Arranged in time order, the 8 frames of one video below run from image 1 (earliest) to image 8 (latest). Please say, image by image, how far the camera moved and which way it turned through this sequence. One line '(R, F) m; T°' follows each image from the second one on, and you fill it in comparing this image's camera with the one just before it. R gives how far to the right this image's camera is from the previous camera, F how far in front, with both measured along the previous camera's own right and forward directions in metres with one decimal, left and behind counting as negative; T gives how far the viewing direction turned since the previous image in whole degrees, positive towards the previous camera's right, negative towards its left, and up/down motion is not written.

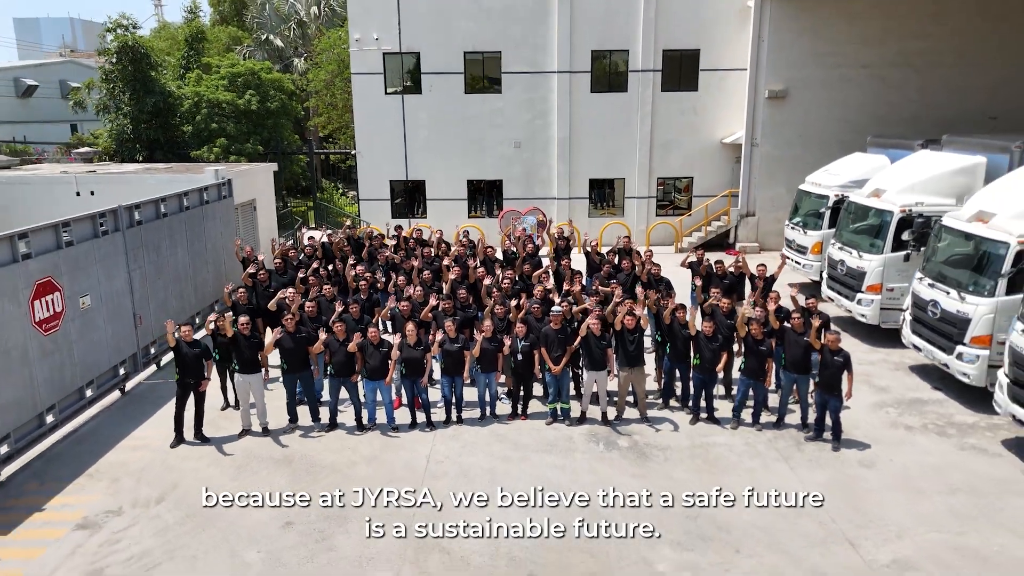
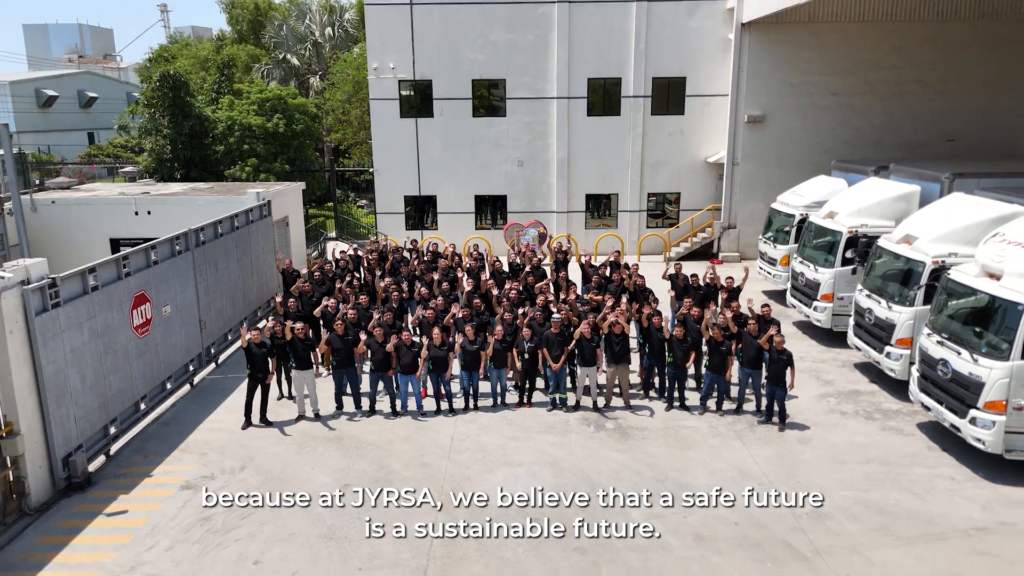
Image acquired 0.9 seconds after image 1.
(-0.1, -1.9) m; 0°
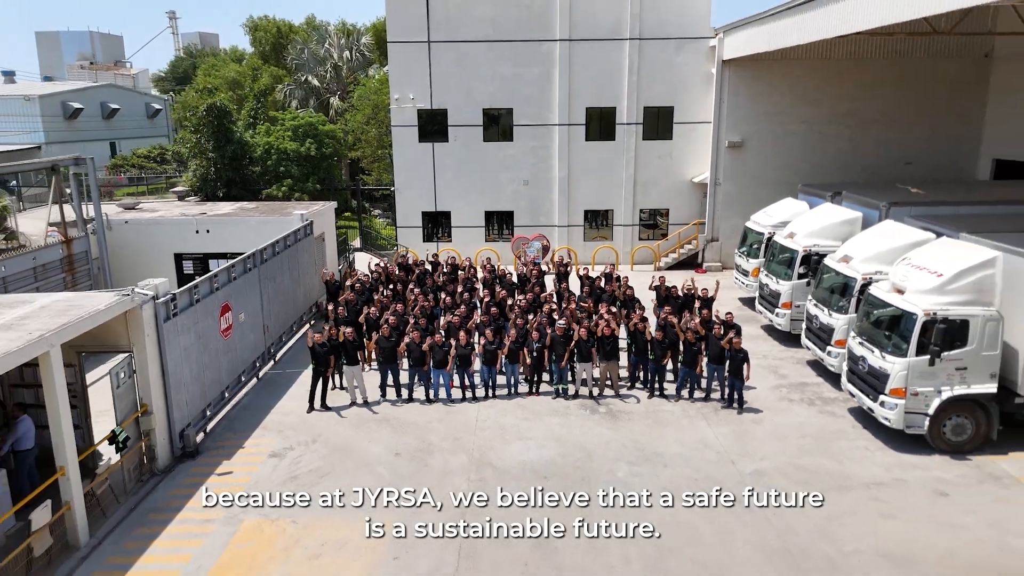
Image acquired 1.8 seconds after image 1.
(-0.2, -2.4) m; 0°
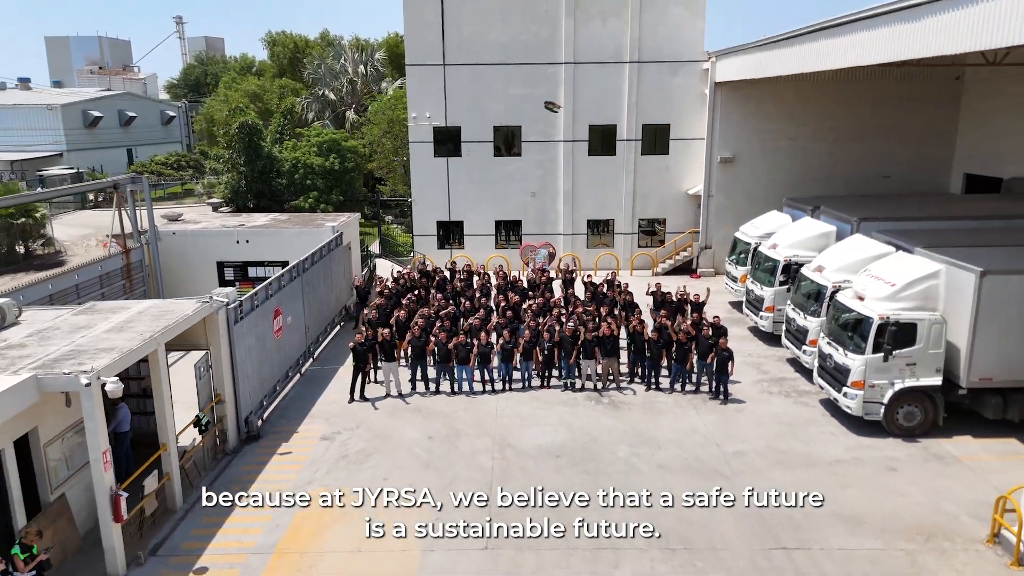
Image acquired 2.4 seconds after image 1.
(-0.3, -1.8) m; 0°
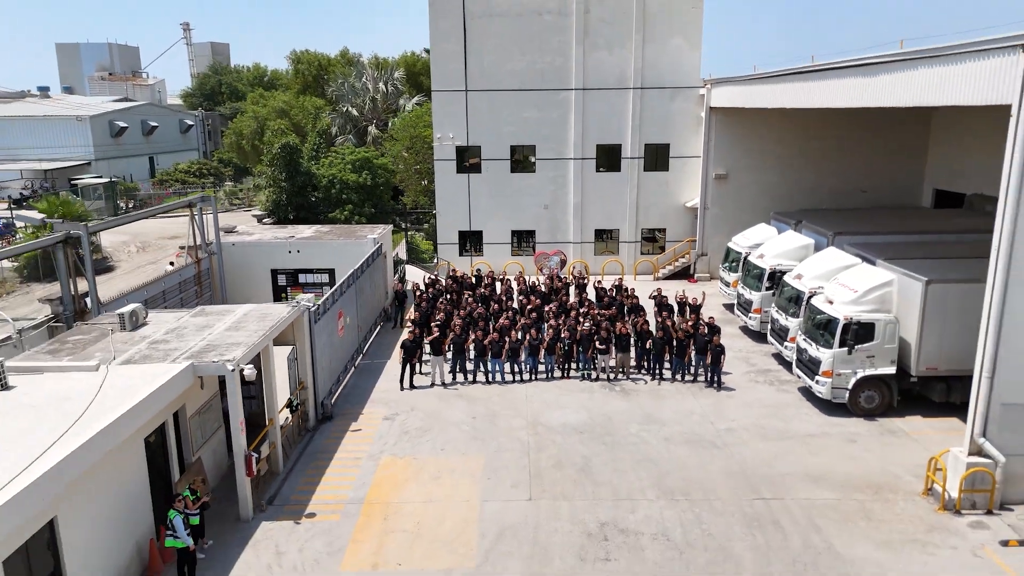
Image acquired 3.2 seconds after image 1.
(-0.7, -2.6) m; 0°
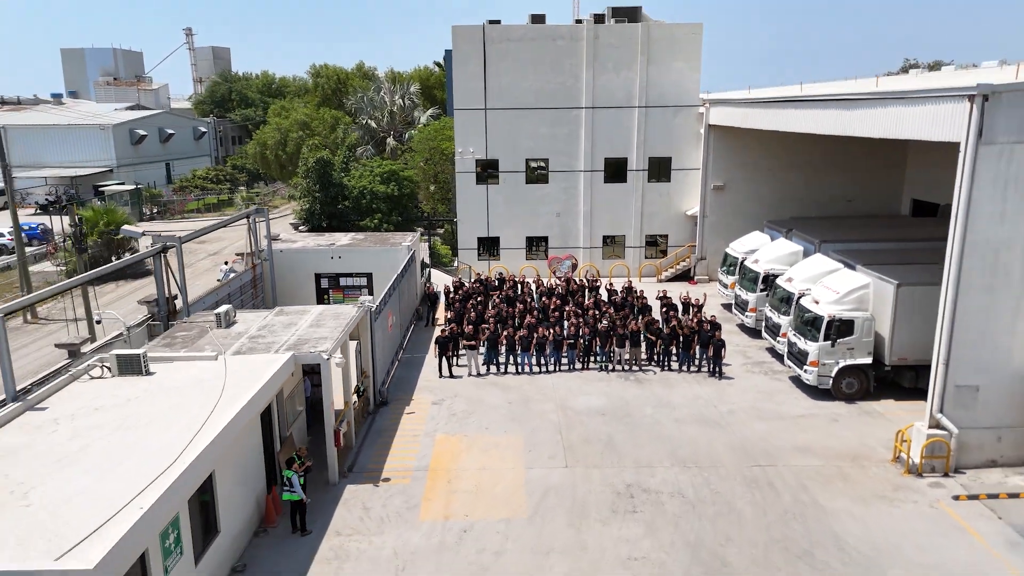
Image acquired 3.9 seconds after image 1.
(-0.9, -2.4) m; +1°
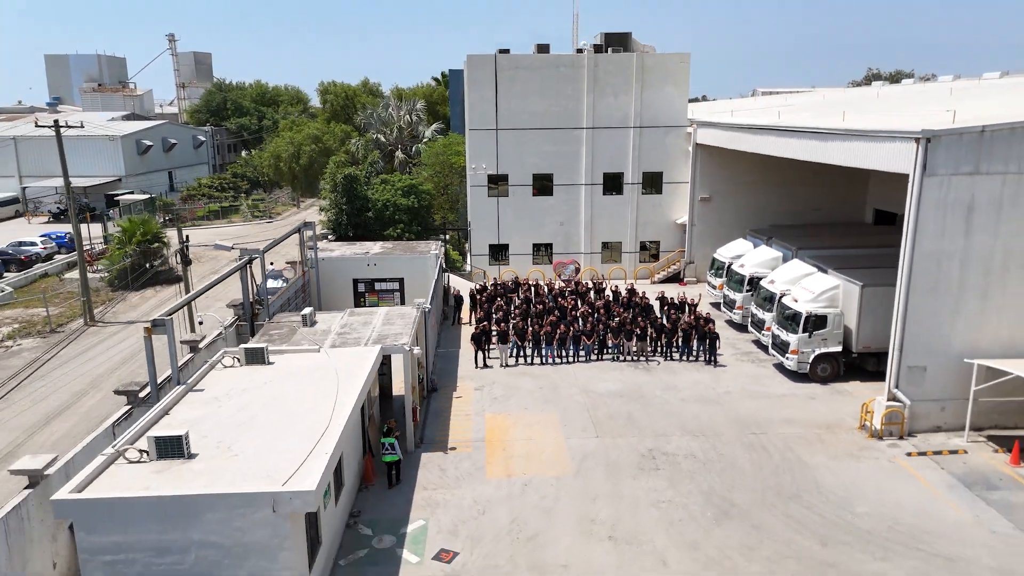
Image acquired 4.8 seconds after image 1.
(-1.6, -3.2) m; +2°
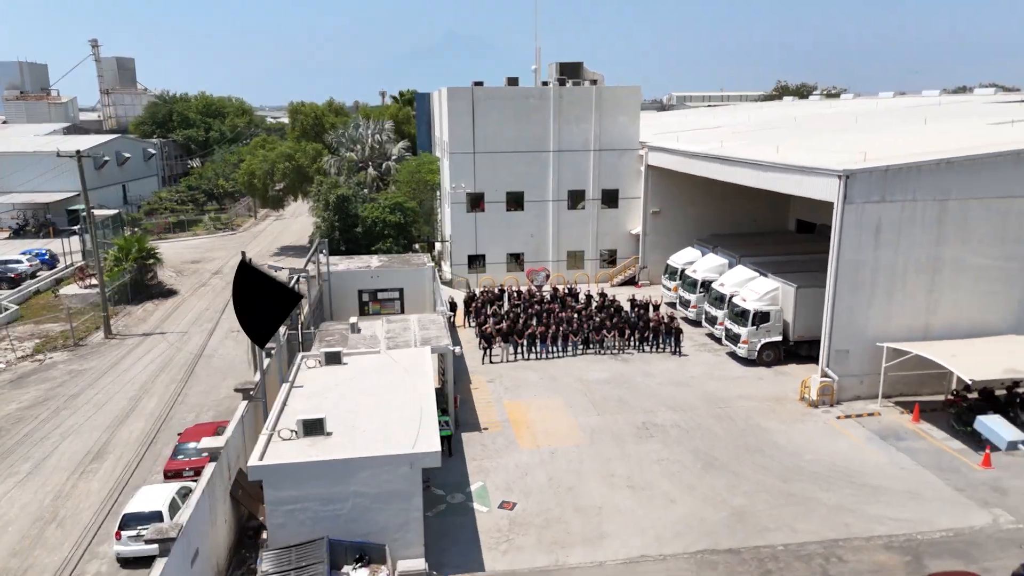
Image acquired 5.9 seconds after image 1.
(-2.7, -3.9) m; +6°
